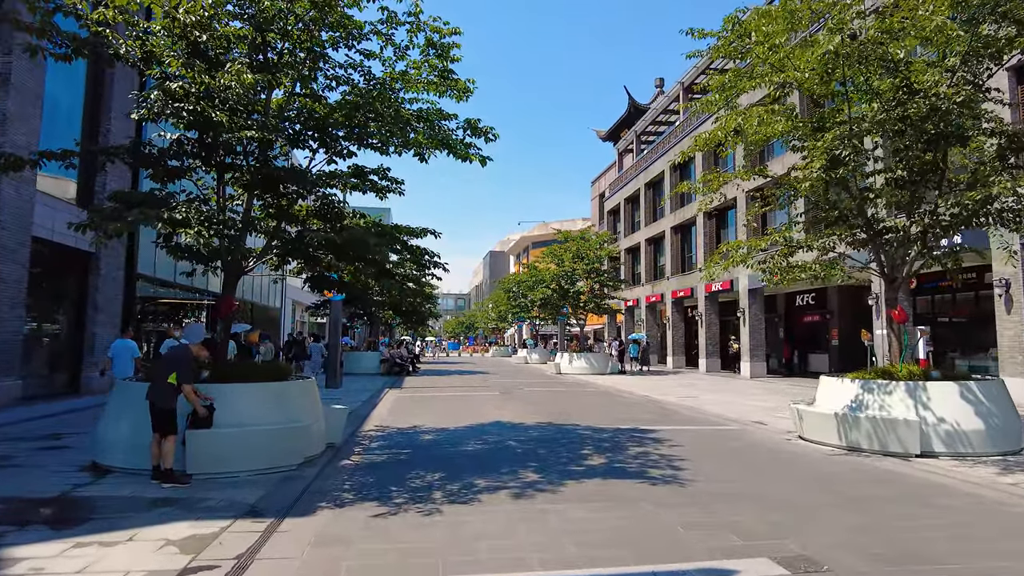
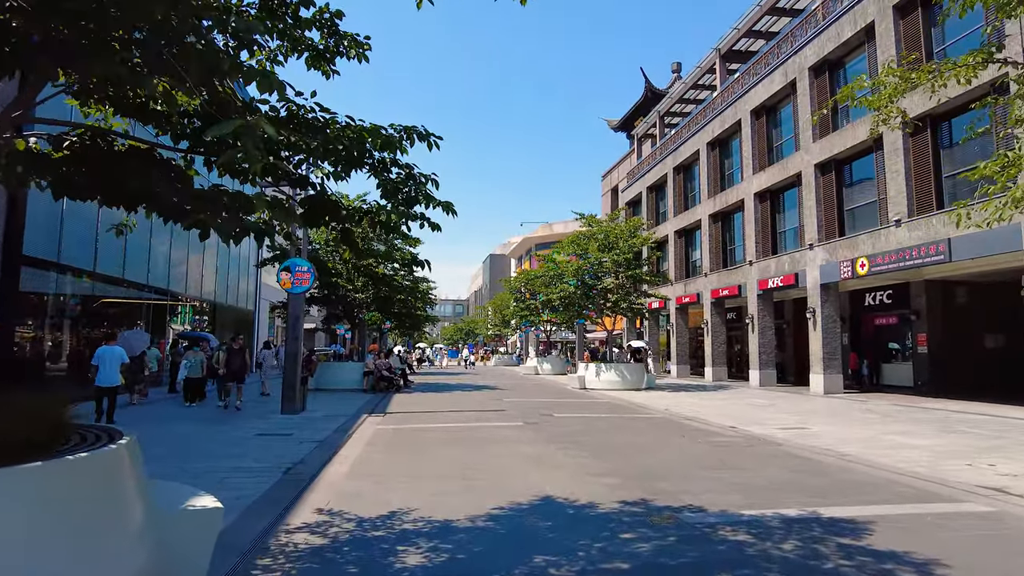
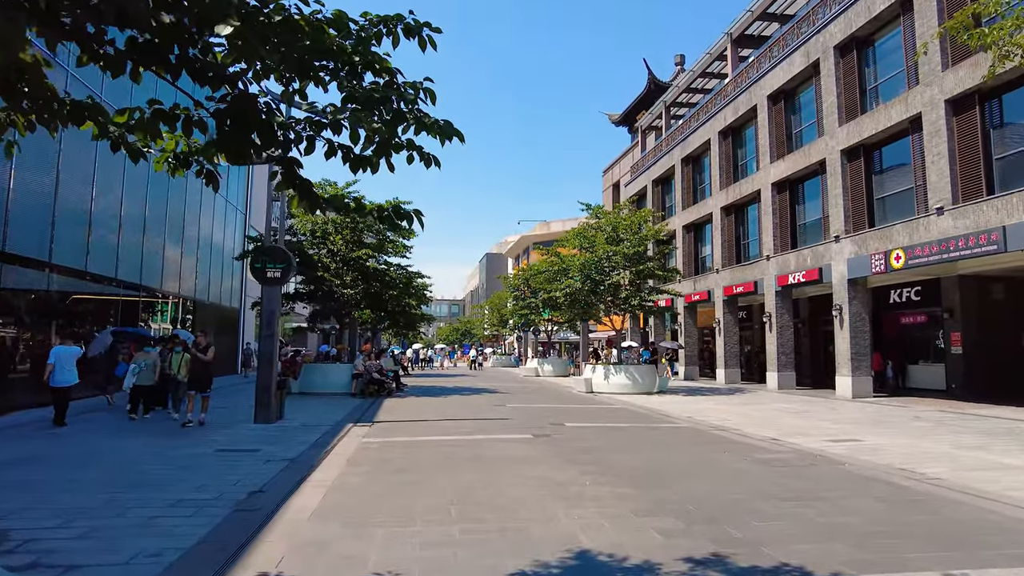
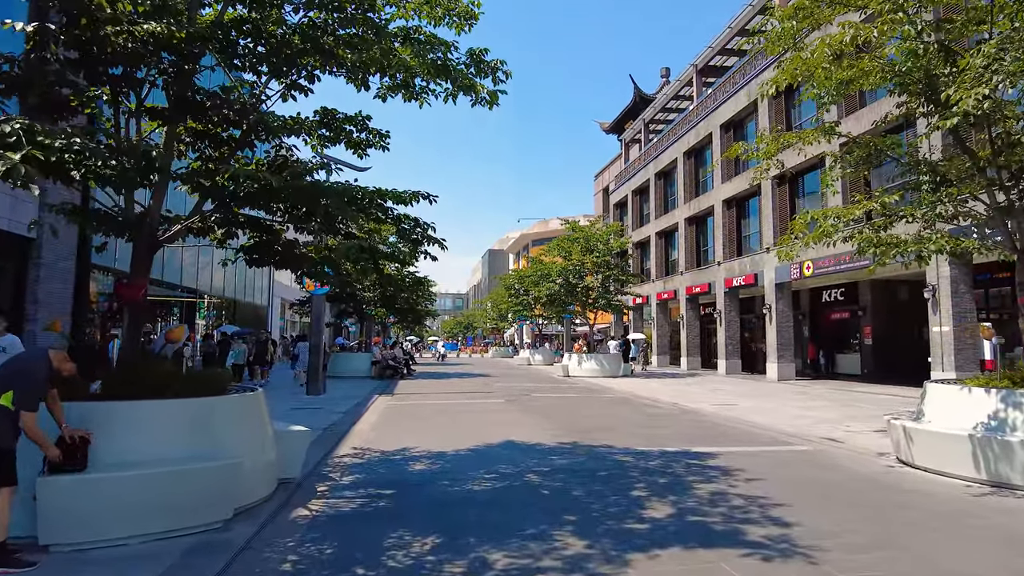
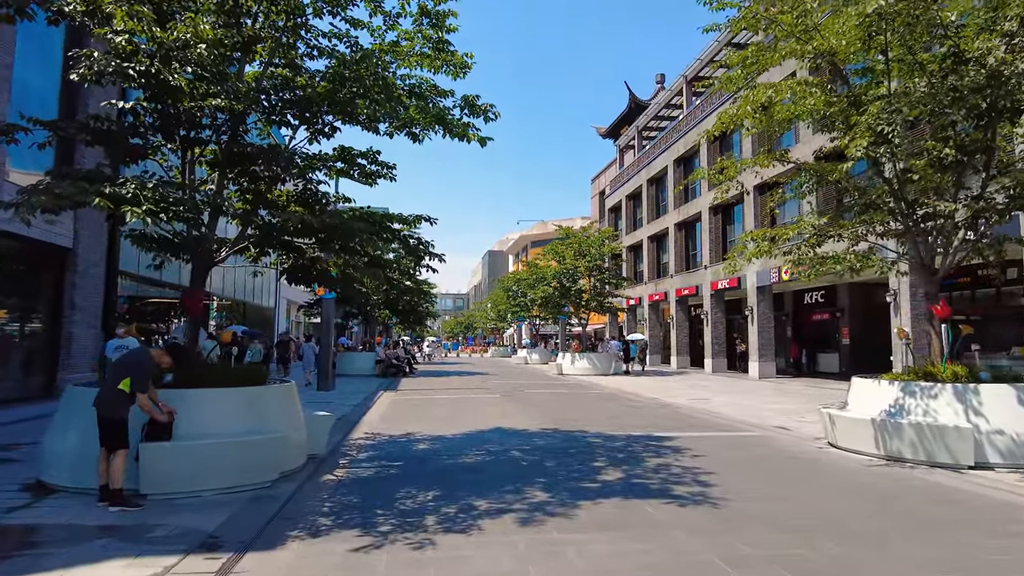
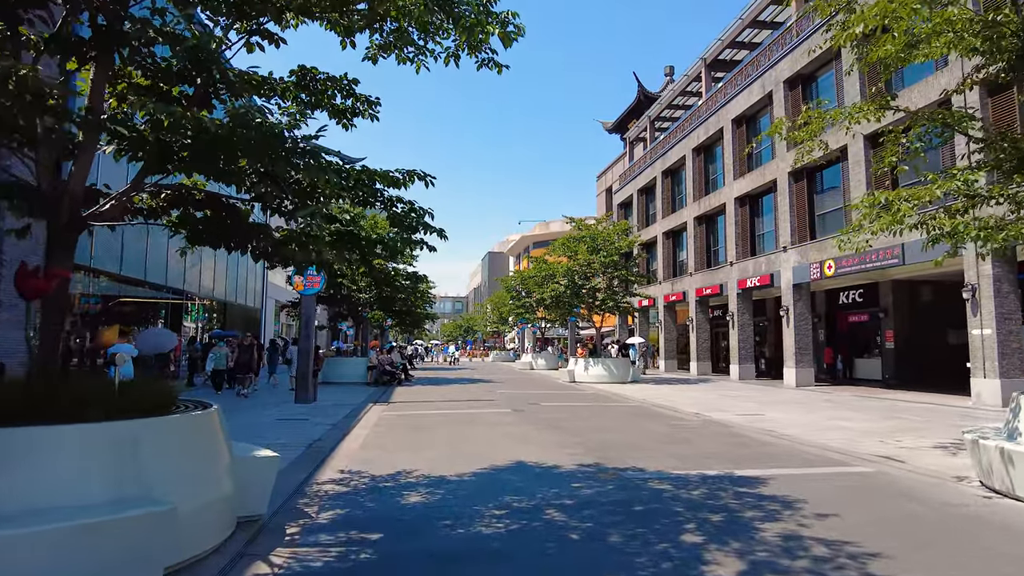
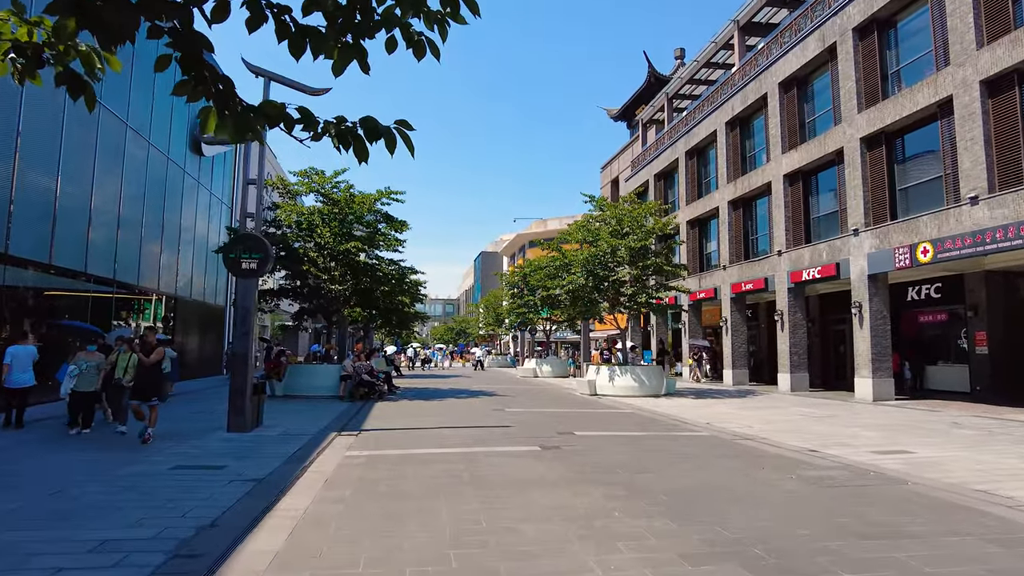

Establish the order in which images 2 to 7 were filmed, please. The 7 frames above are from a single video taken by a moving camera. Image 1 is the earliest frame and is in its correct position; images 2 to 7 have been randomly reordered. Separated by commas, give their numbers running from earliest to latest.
5, 4, 6, 2, 3, 7
